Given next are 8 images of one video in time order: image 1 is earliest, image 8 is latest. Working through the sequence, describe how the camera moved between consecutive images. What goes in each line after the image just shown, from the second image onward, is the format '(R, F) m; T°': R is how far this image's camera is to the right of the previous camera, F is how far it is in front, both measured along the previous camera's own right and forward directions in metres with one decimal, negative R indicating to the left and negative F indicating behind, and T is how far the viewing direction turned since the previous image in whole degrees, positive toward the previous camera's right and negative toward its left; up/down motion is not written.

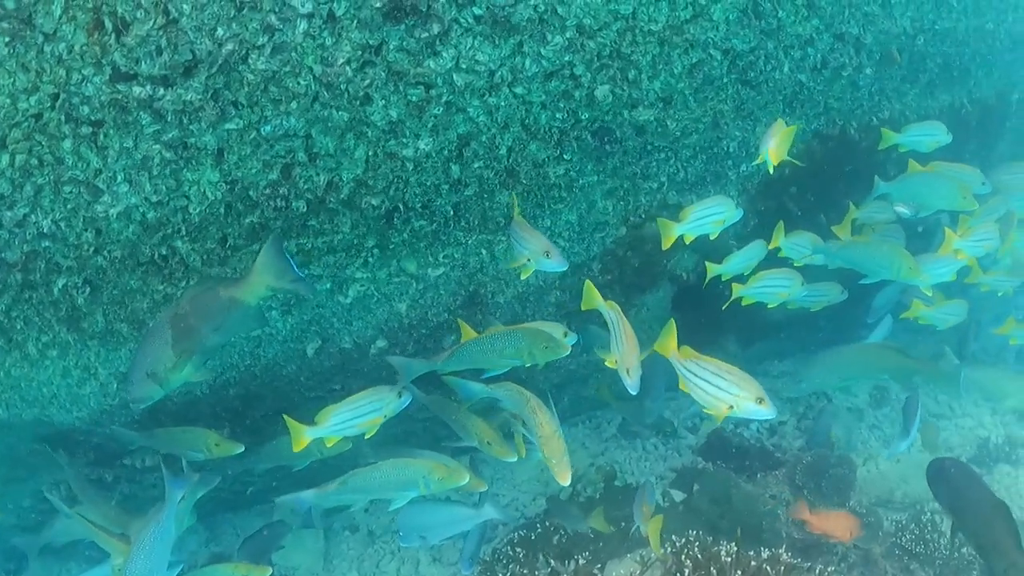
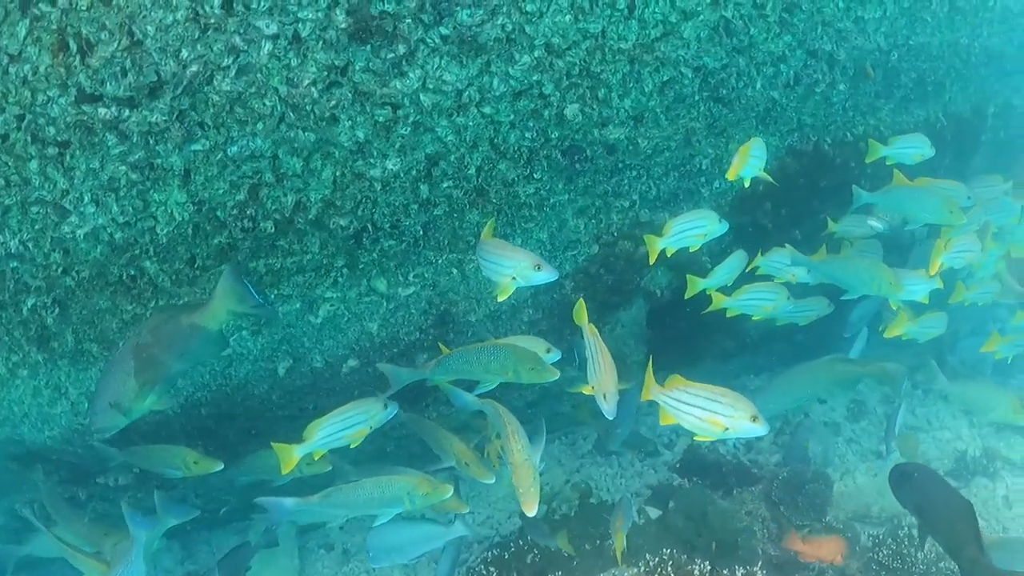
(+0.3, 0.0) m; 0°
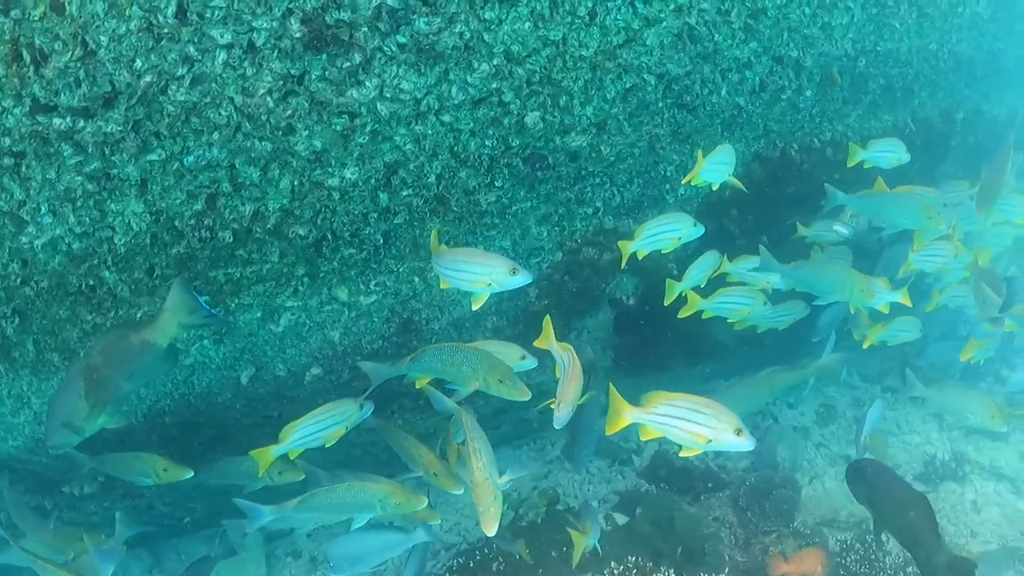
(+0.3, 0.0) m; 0°
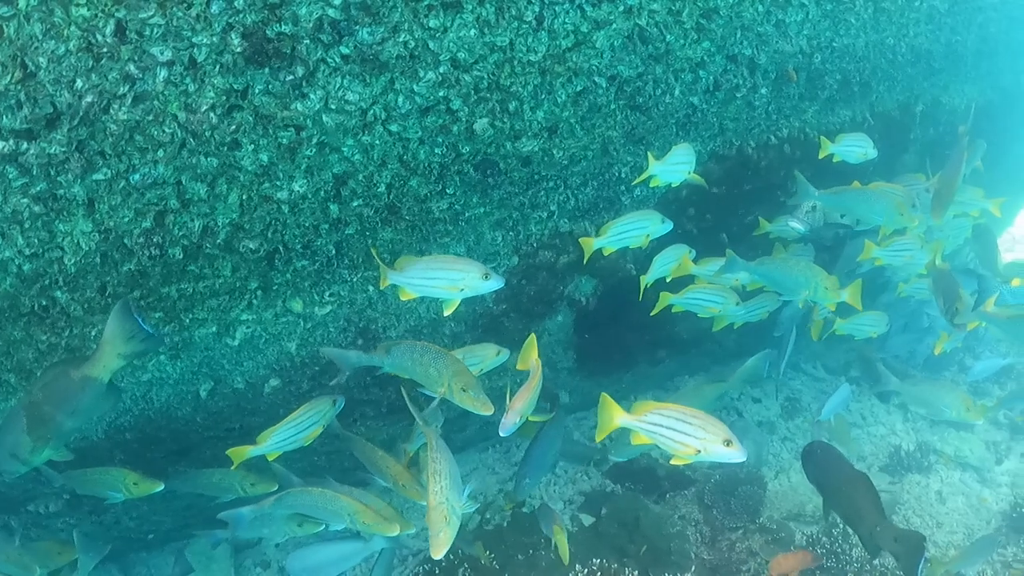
(+0.3, 0.0) m; 0°
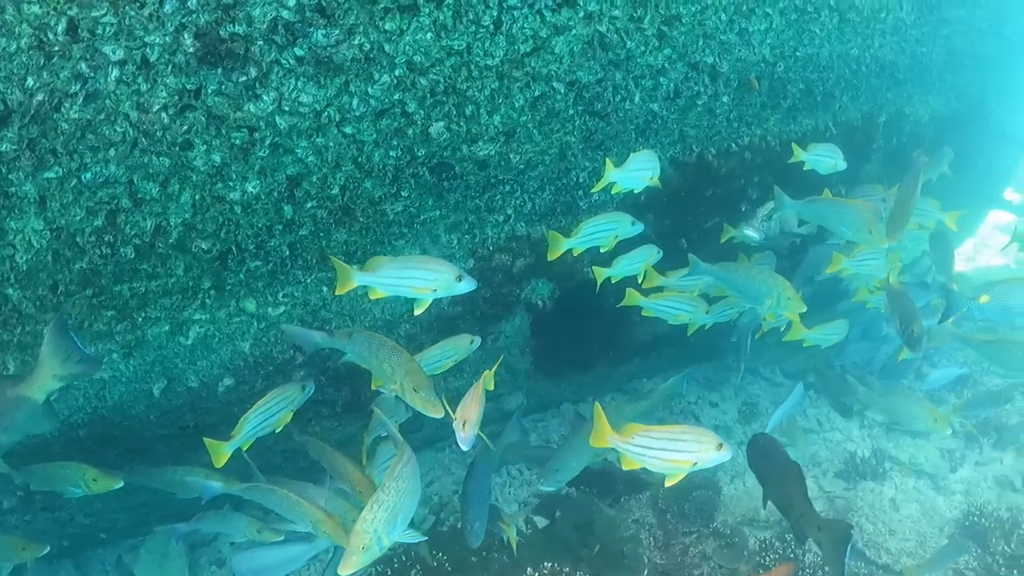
(+0.3, 0.0) m; +1°
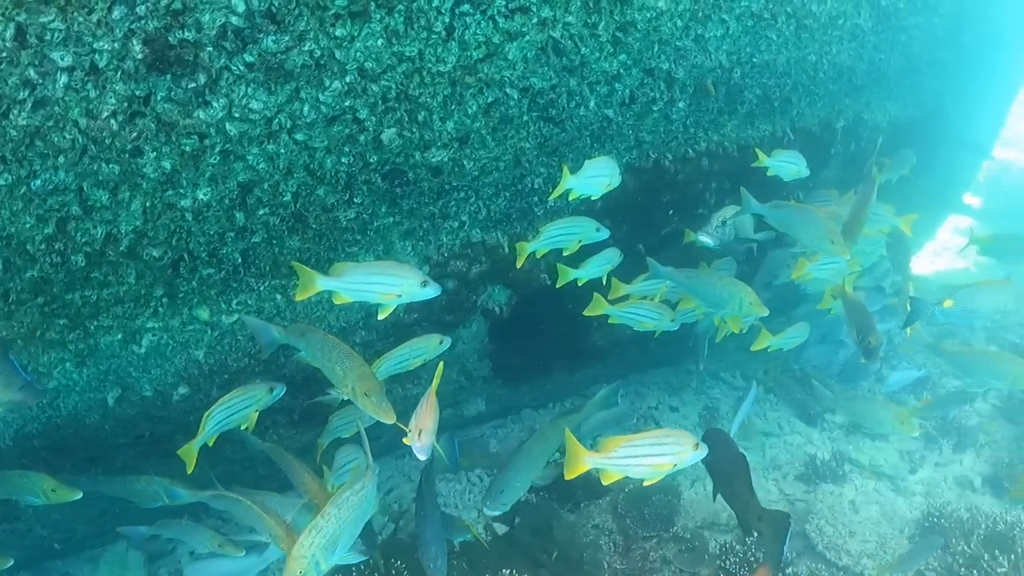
(+0.3, 0.0) m; +1°
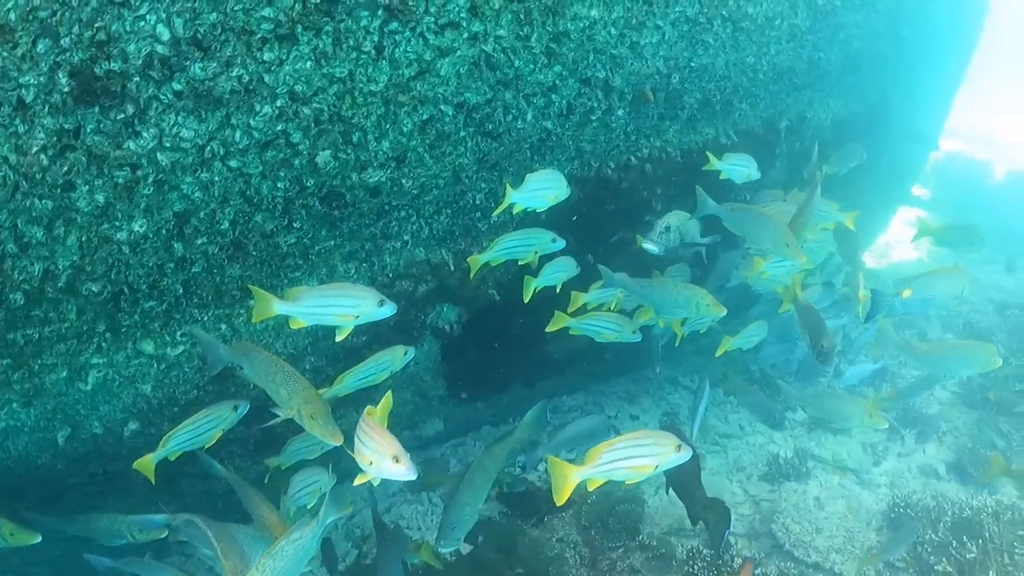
(+0.3, 0.0) m; +1°
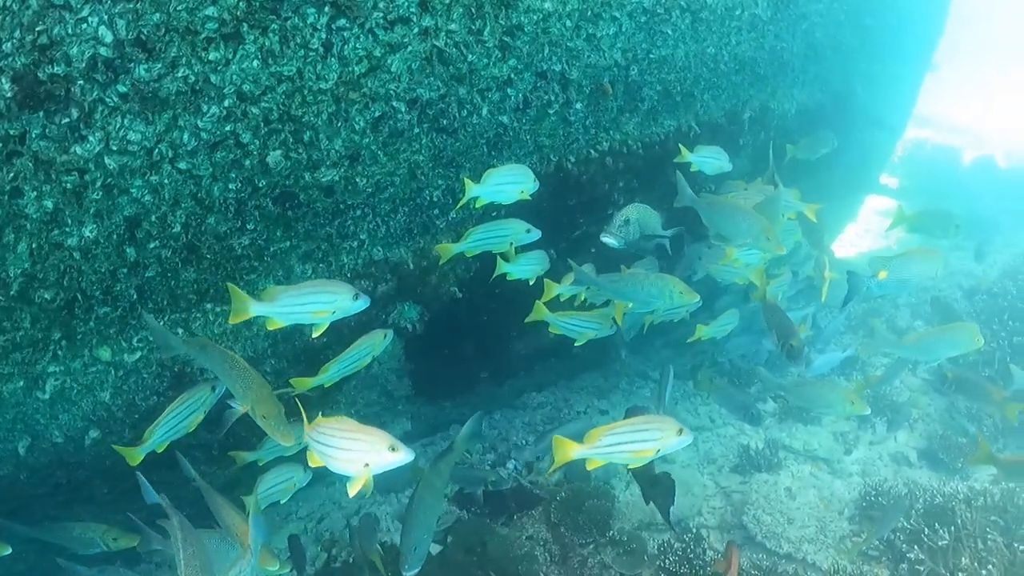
(+0.3, 0.0) m; +1°
